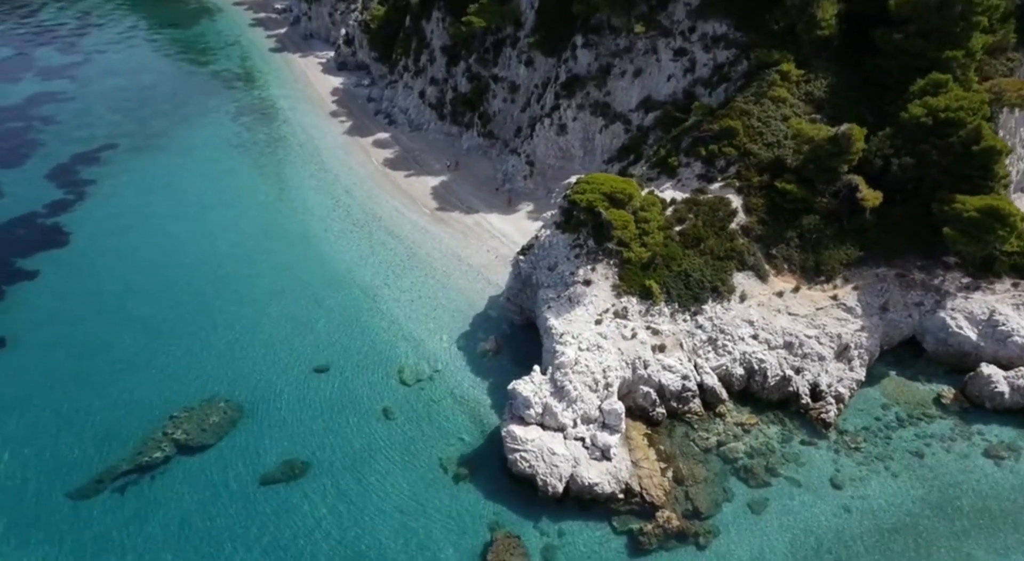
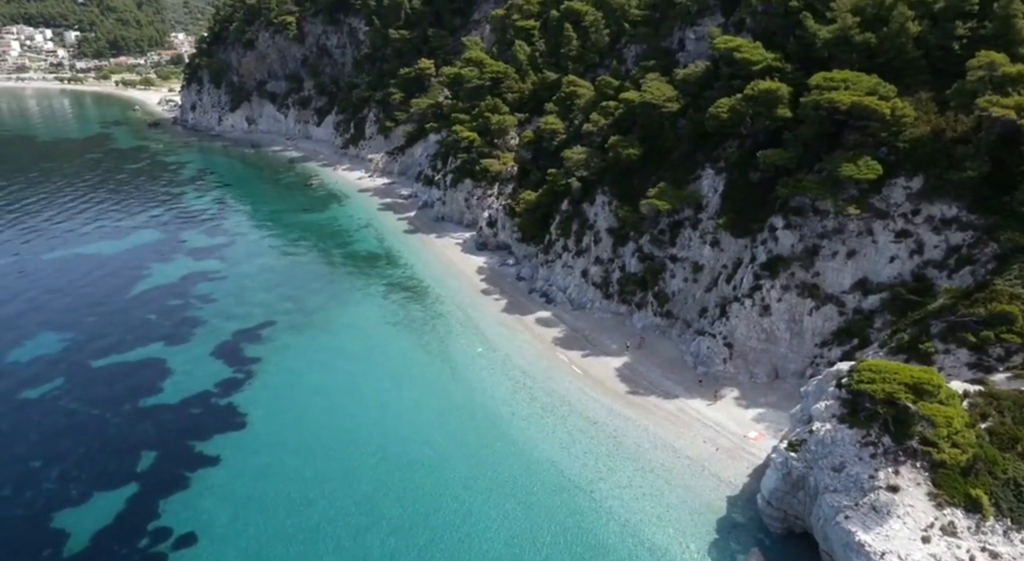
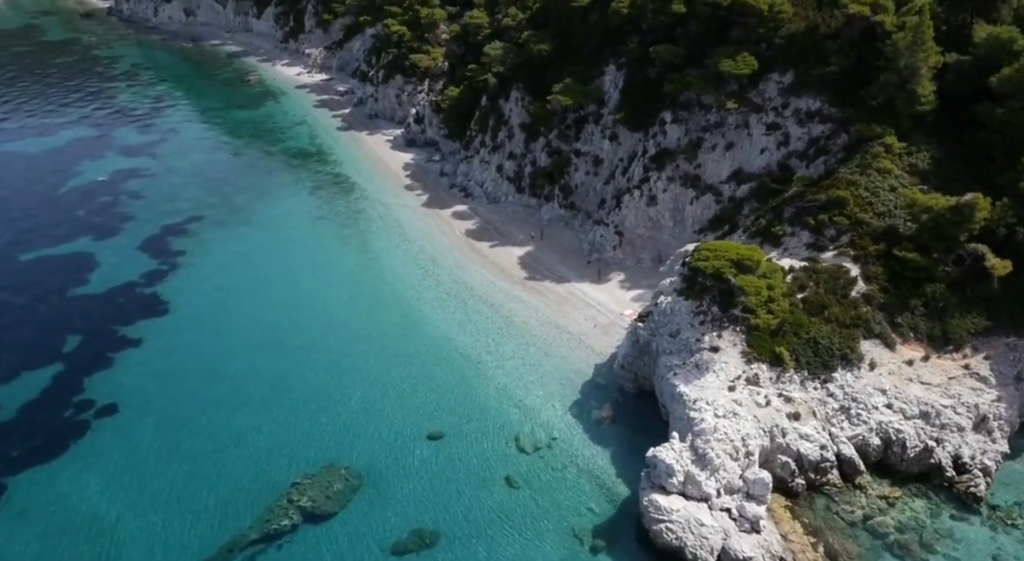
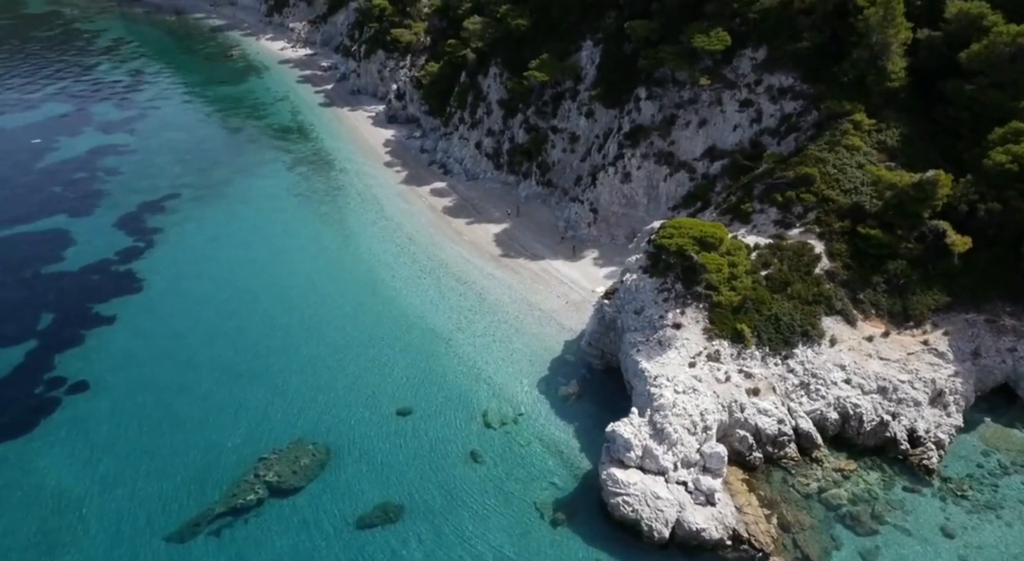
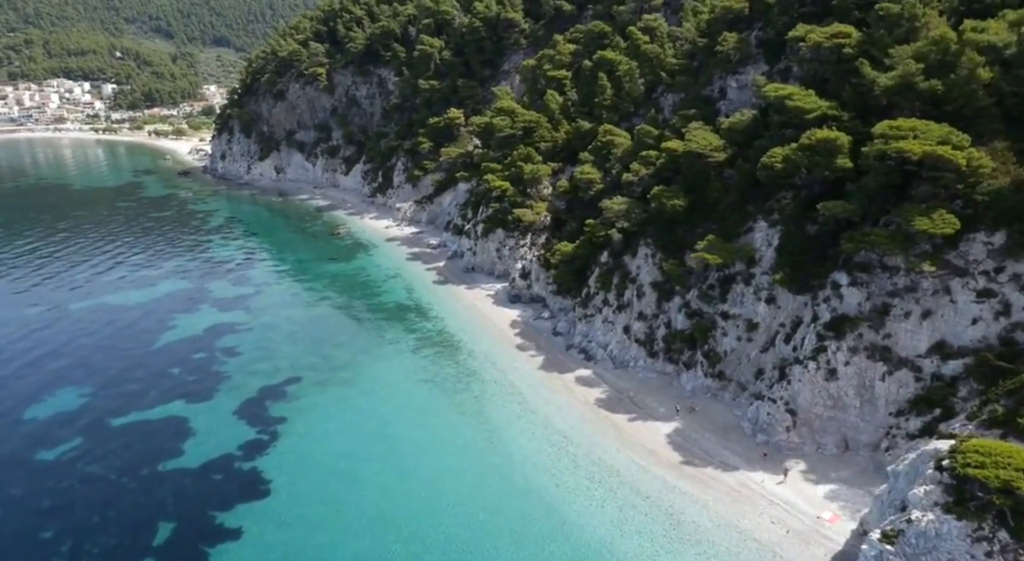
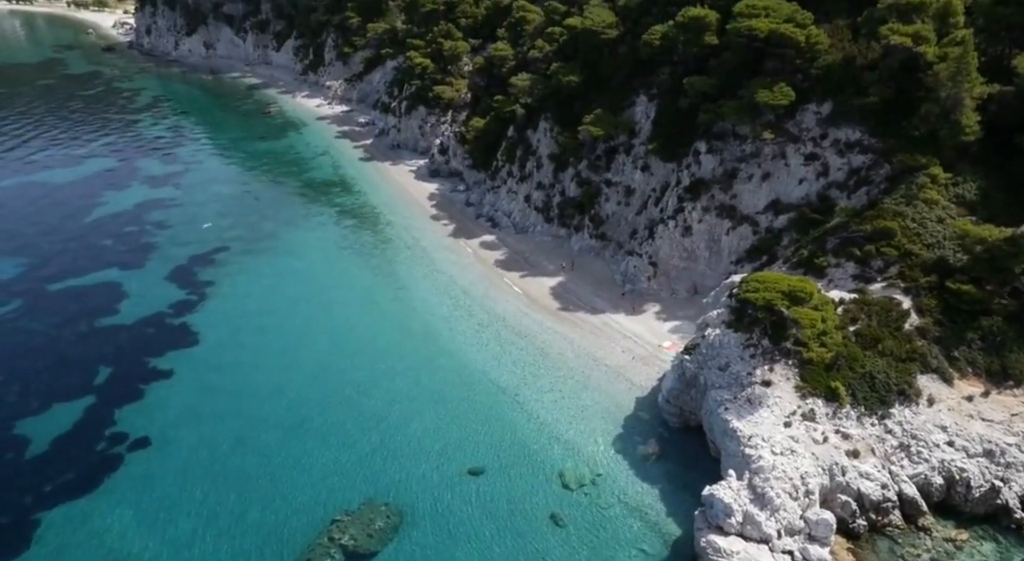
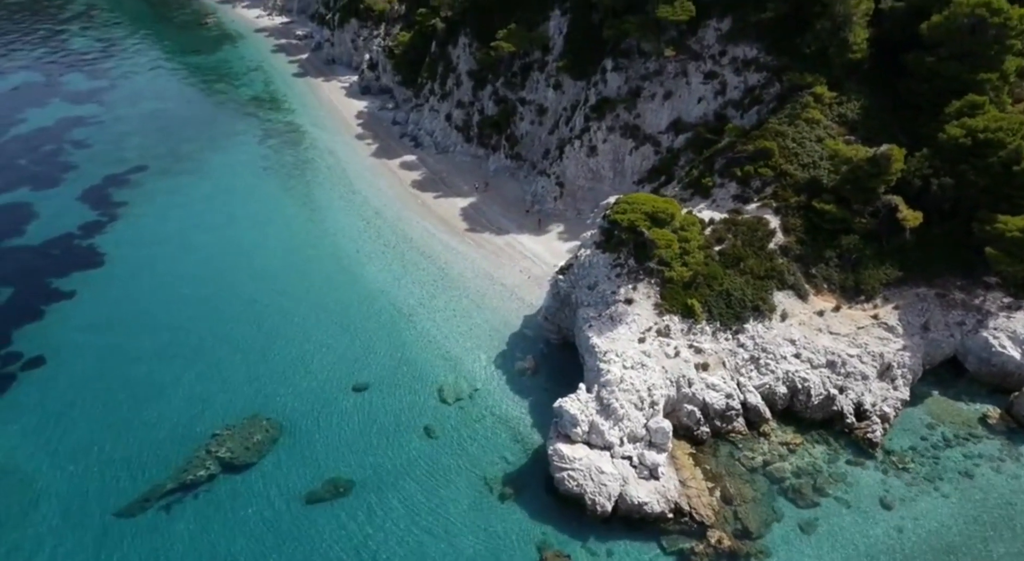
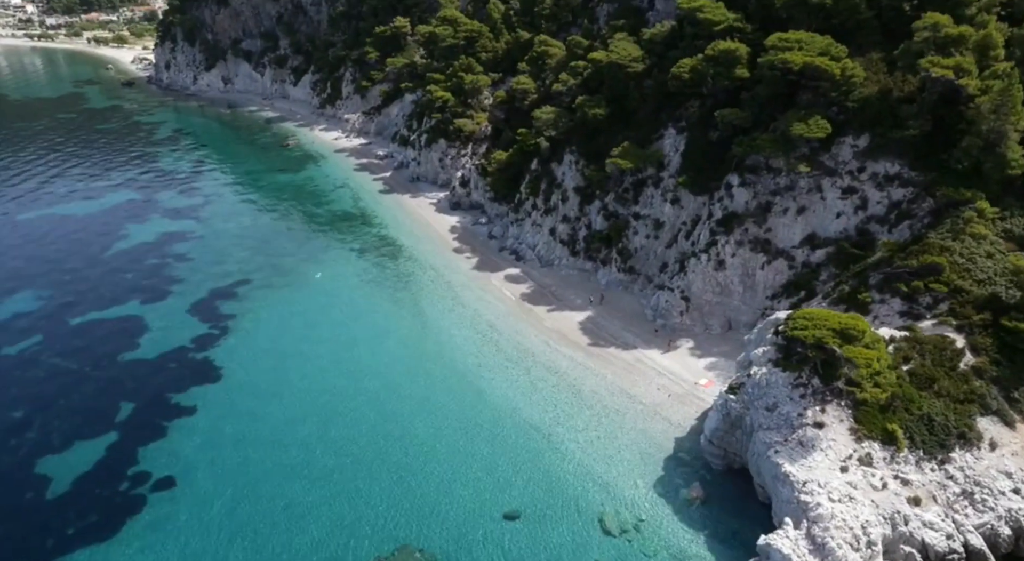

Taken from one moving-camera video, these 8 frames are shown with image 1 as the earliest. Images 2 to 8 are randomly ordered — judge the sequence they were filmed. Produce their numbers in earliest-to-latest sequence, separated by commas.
7, 4, 3, 6, 8, 2, 5
